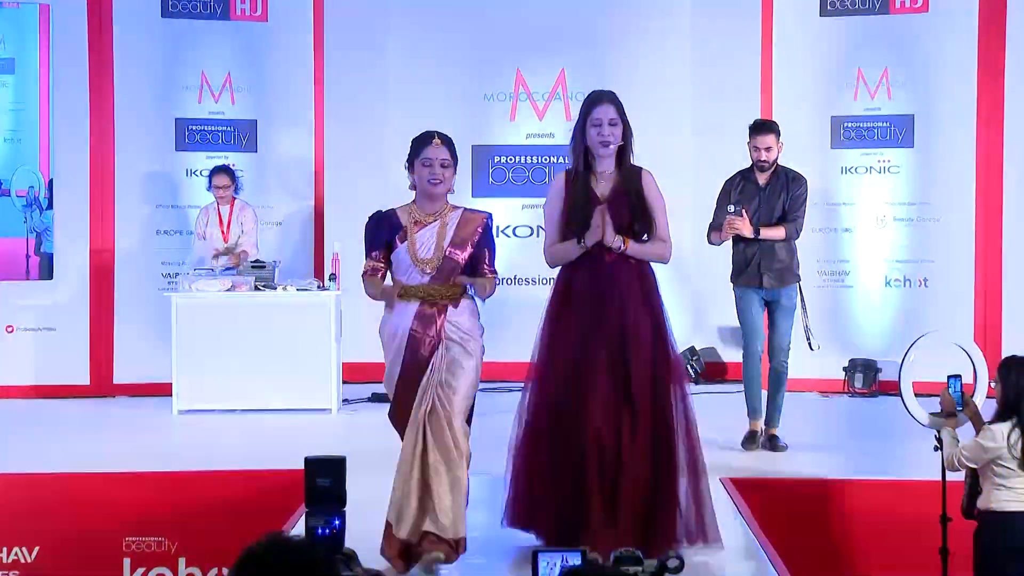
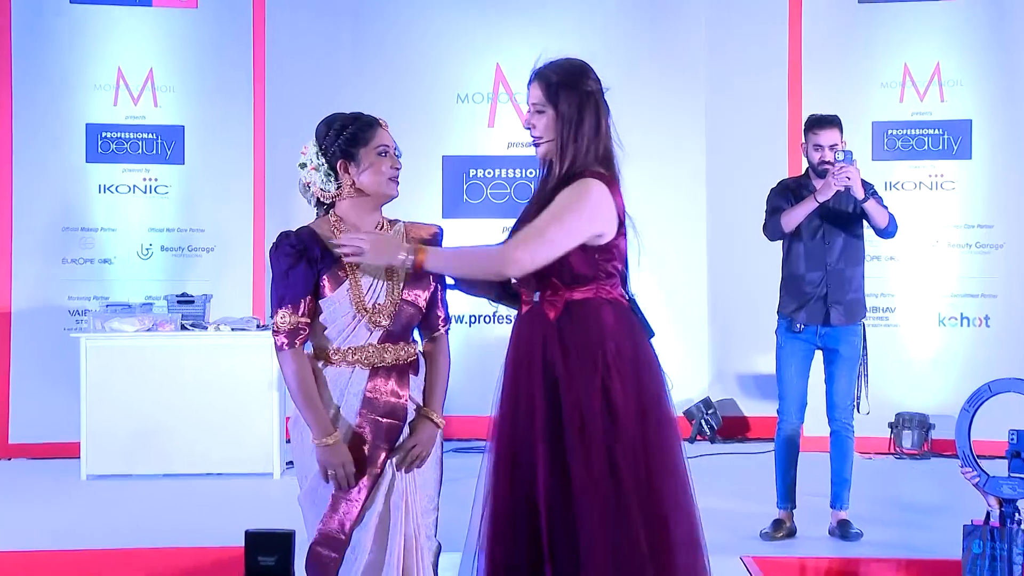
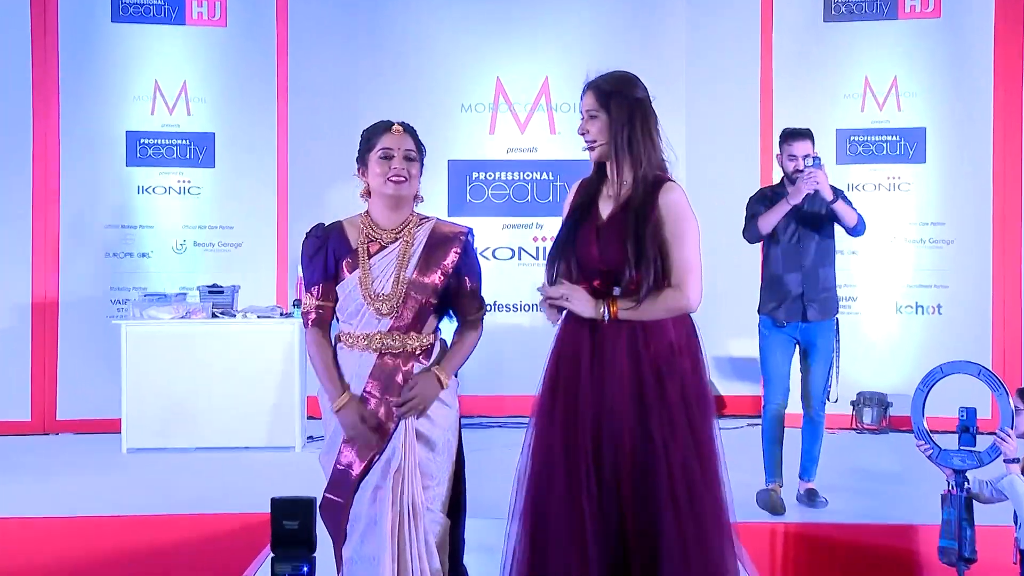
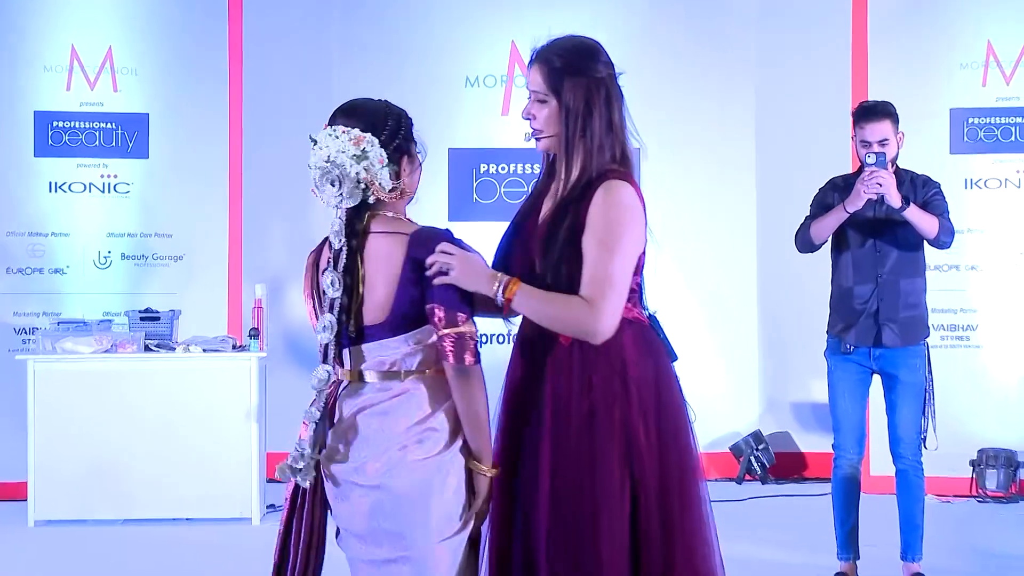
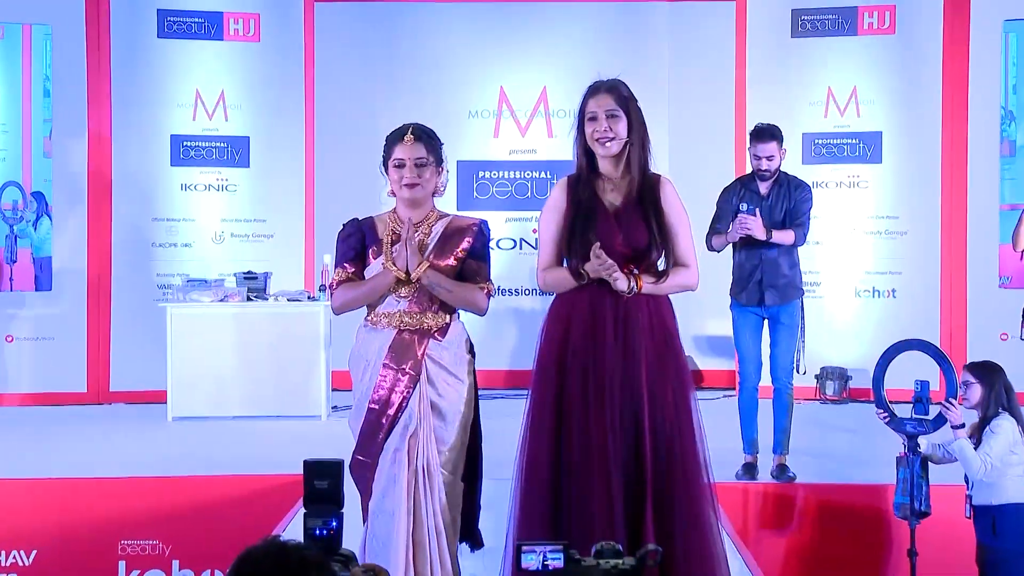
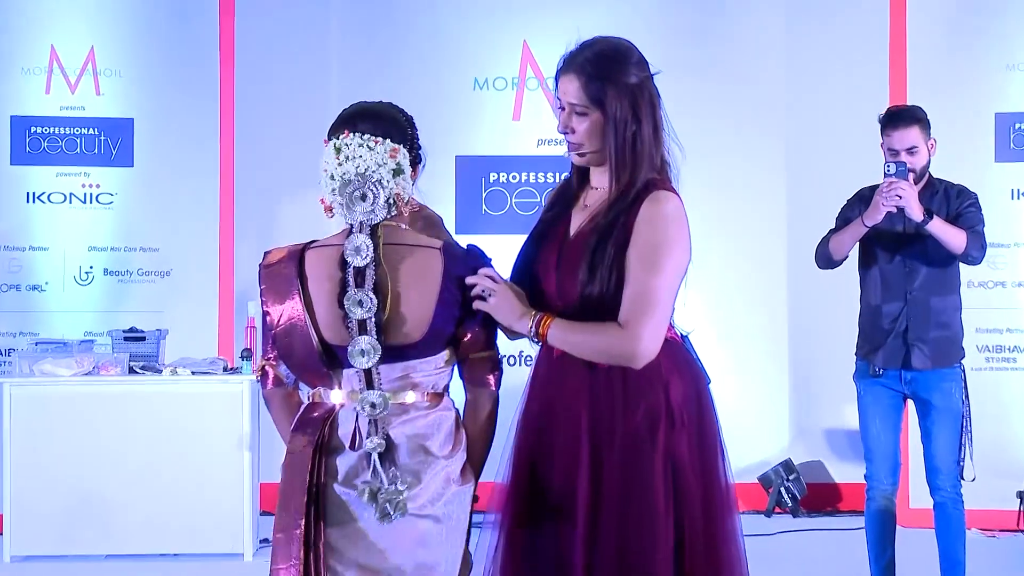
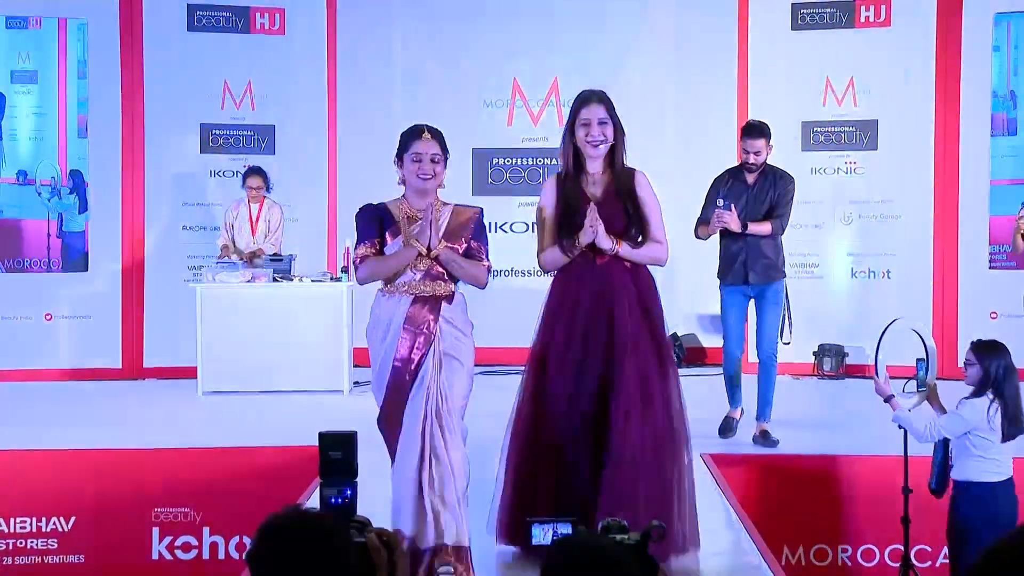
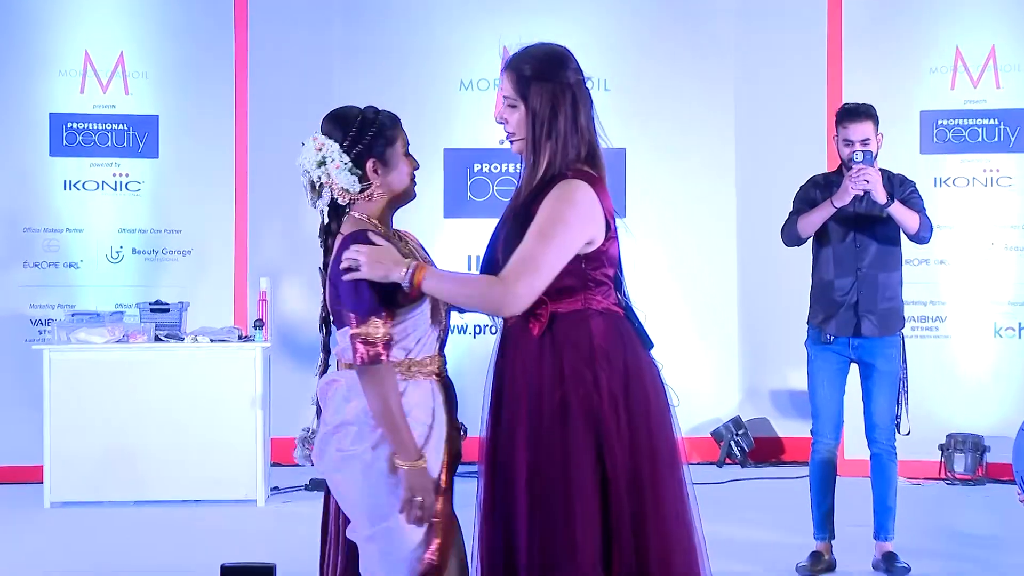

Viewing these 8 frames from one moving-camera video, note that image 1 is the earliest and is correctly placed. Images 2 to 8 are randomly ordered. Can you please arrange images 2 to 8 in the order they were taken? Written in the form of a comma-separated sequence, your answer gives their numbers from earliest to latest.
7, 5, 3, 2, 8, 4, 6
